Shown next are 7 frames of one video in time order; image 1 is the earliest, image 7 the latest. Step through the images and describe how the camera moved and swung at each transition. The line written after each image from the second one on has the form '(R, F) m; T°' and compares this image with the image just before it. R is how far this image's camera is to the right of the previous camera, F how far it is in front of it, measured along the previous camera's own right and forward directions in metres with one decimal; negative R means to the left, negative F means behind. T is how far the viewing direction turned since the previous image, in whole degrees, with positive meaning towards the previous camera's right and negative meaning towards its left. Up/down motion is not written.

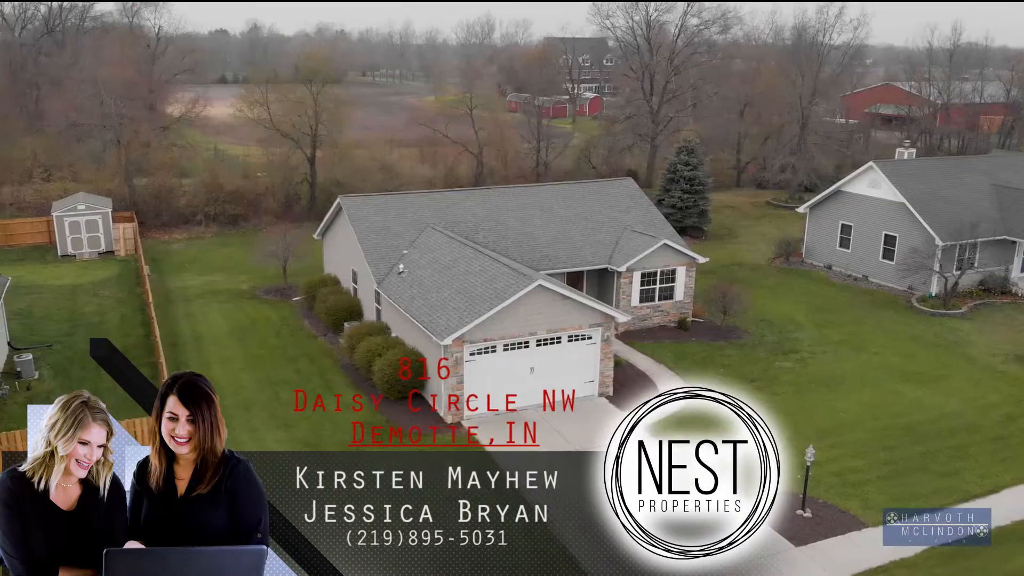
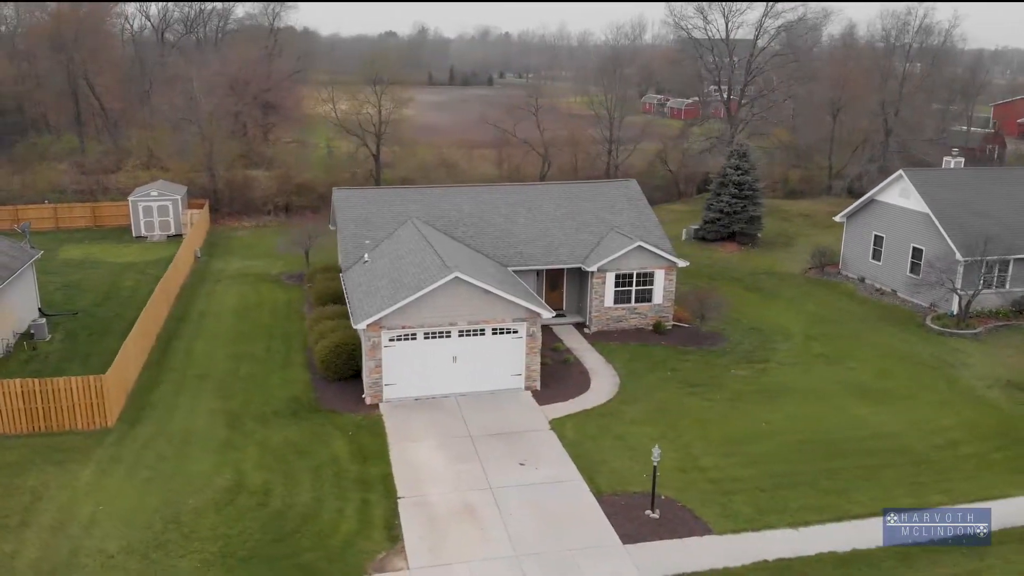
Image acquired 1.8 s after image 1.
(+4.6, -0.2) m; -10°
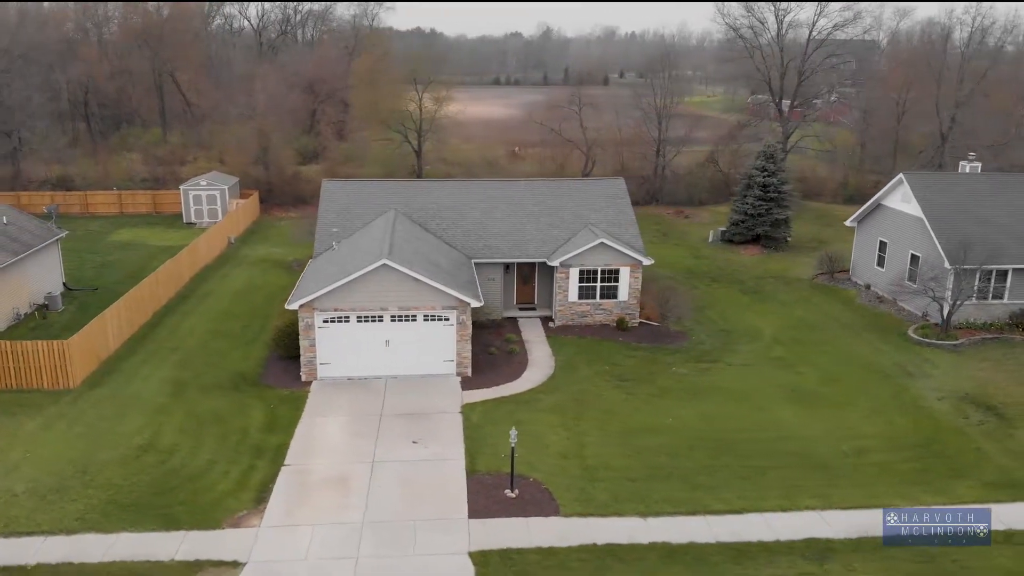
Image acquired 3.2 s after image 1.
(+4.0, -0.5) m; -8°
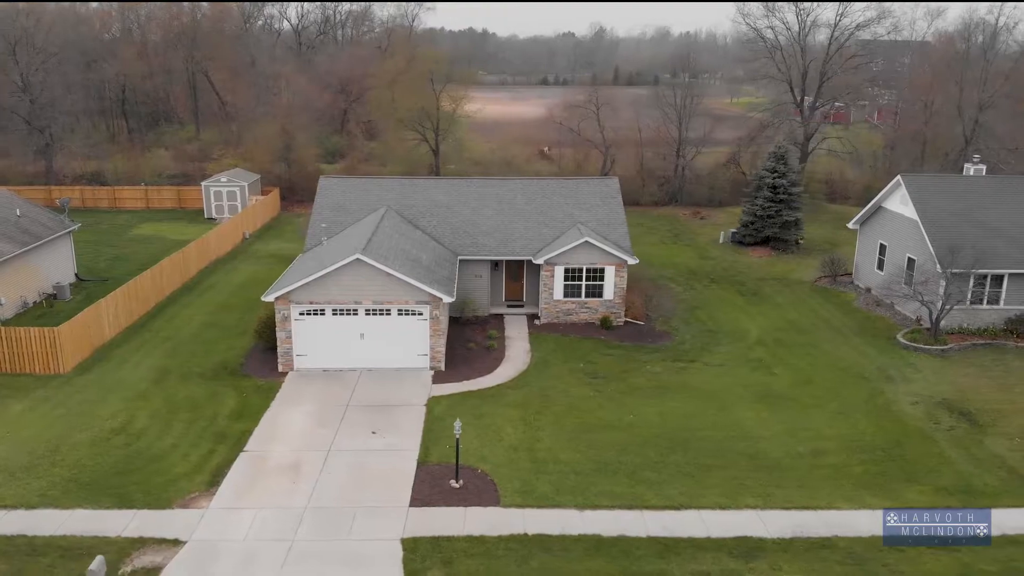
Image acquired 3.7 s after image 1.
(+1.7, -0.3) m; -3°
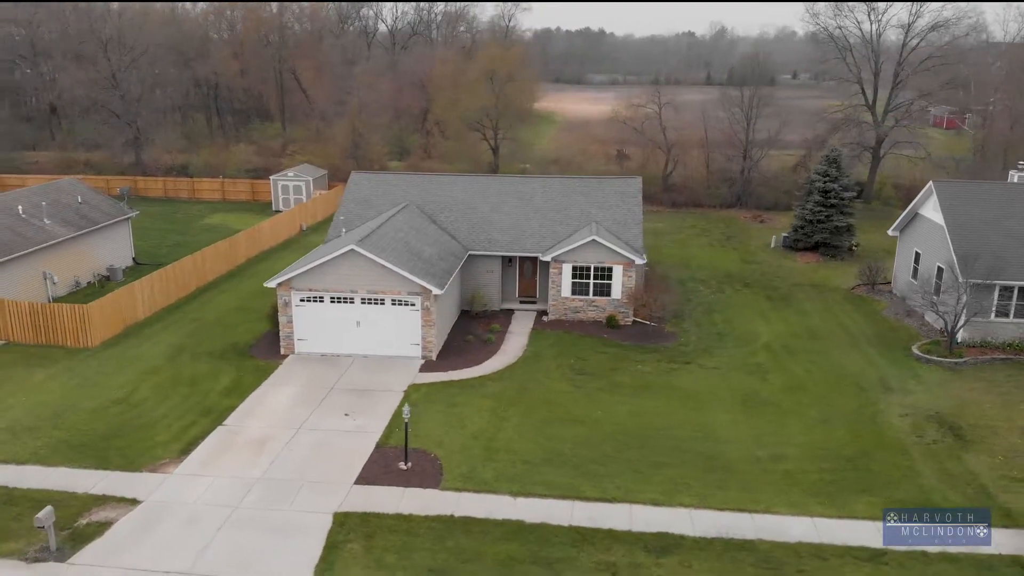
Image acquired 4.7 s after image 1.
(+2.8, -0.4) m; -7°
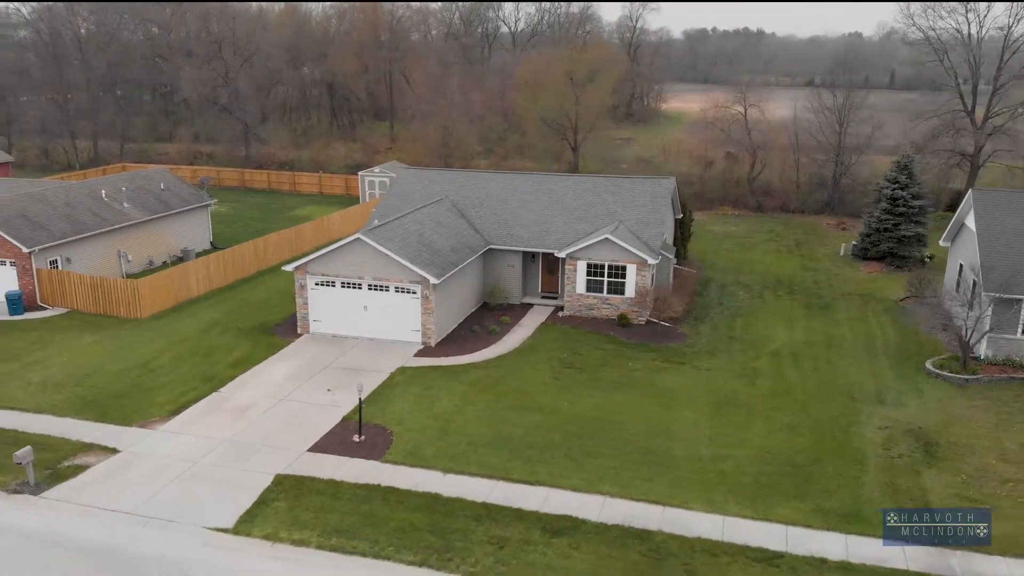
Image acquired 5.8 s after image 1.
(+3.6, -0.5) m; -10°
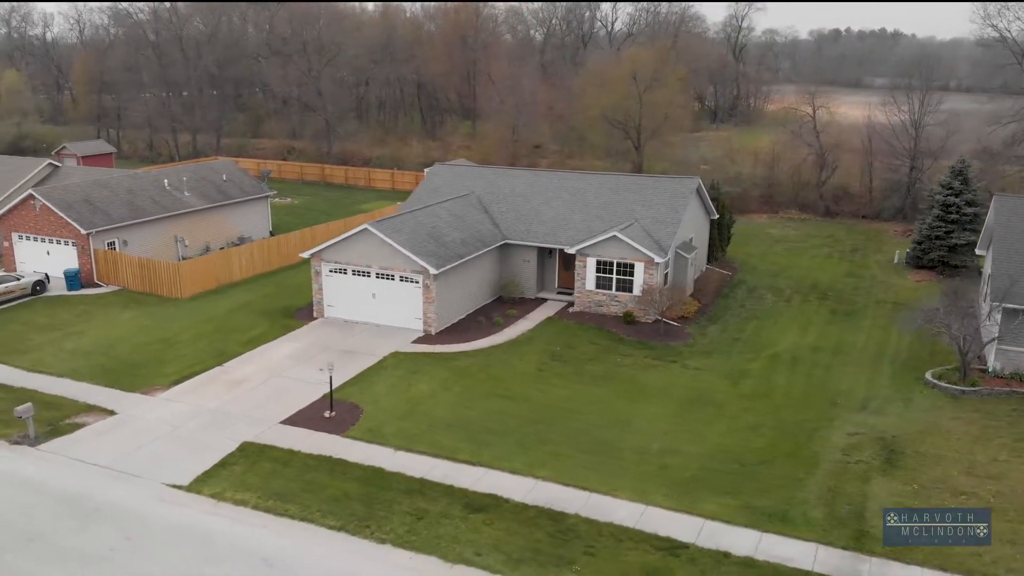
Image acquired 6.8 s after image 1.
(+3.1, -0.5) m; -8°
